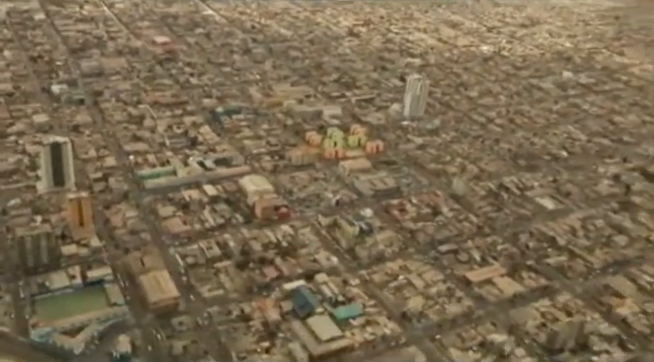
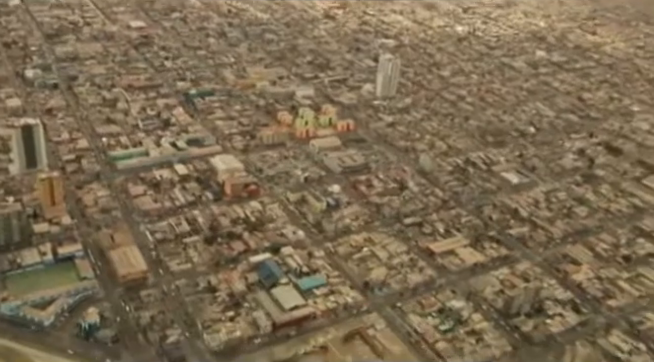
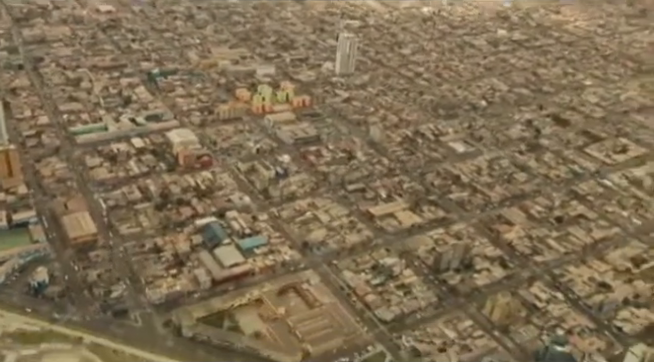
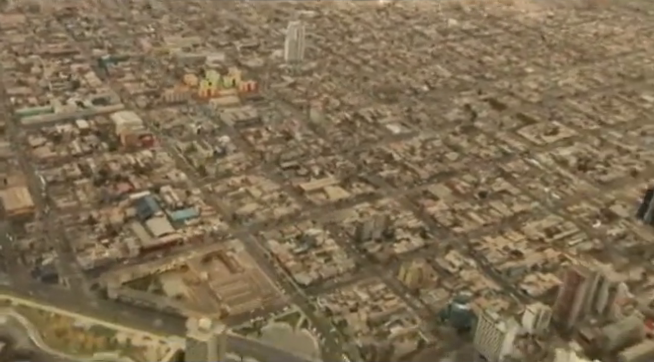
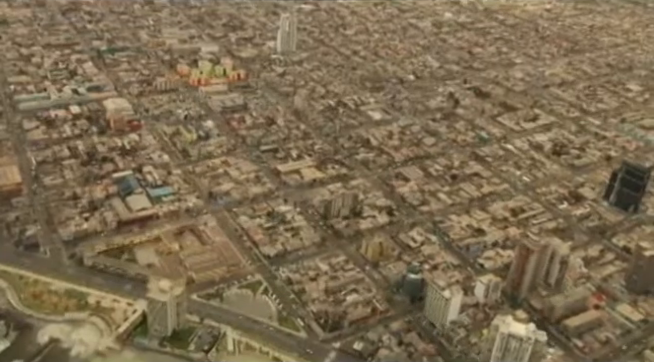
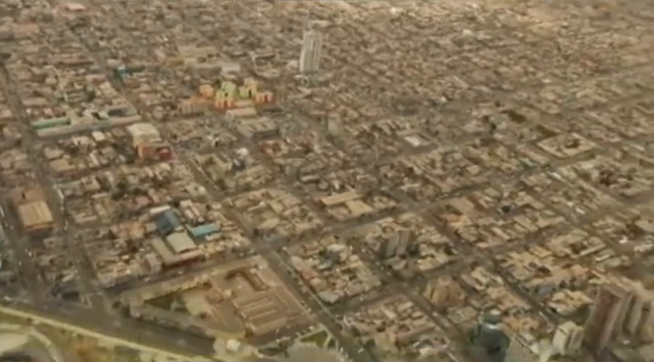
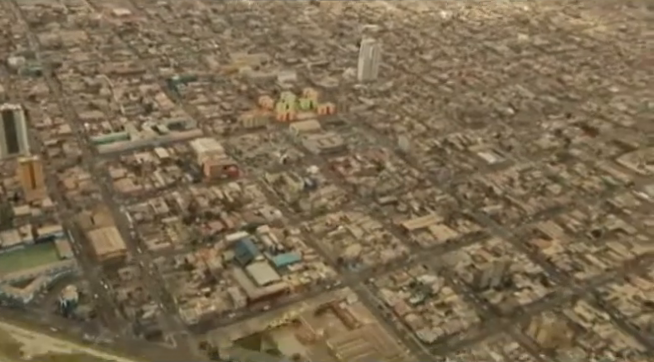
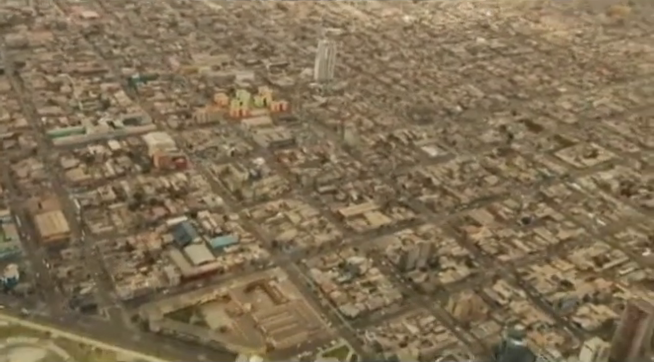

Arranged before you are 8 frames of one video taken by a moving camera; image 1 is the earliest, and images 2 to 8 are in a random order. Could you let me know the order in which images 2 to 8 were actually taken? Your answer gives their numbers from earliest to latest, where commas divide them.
2, 7, 3, 8, 6, 4, 5
